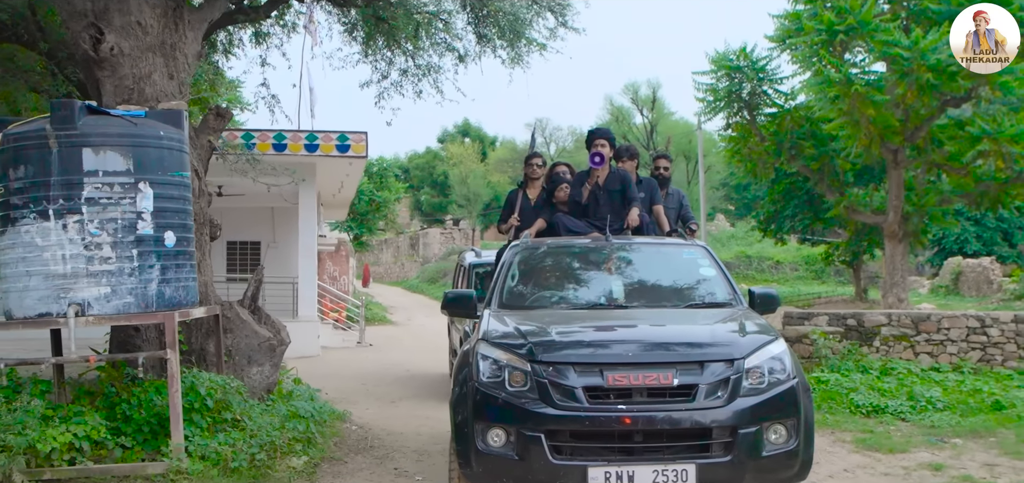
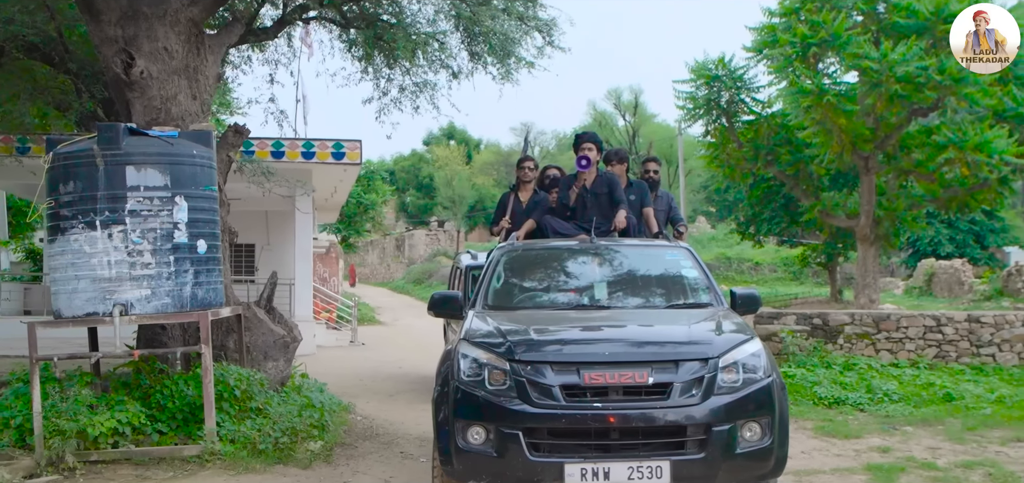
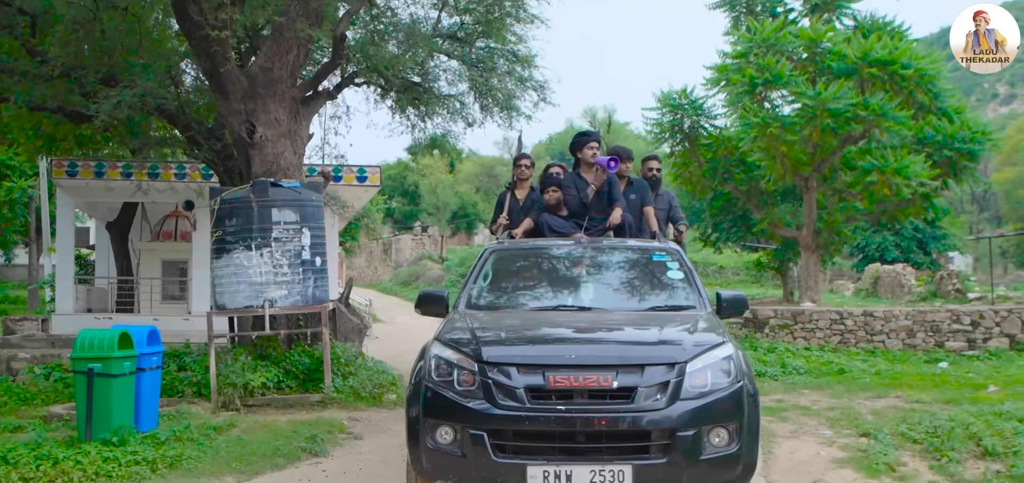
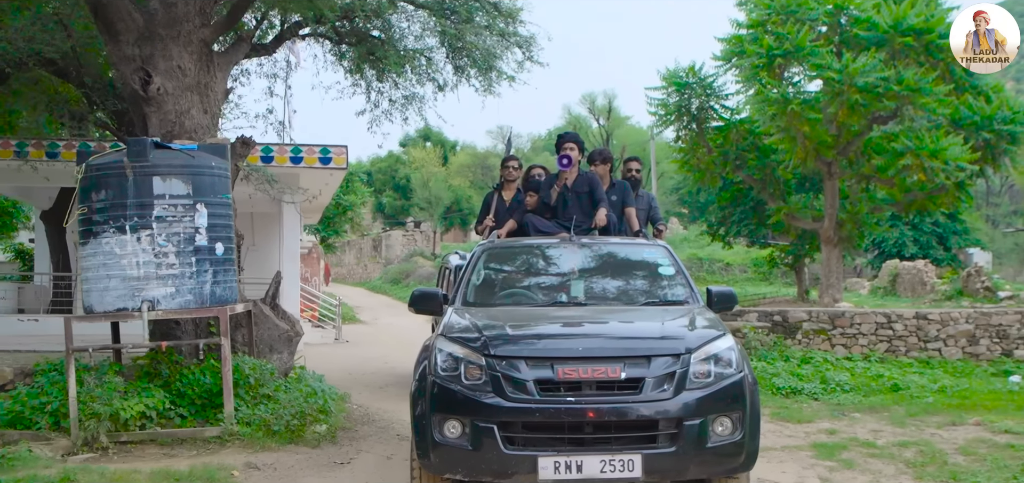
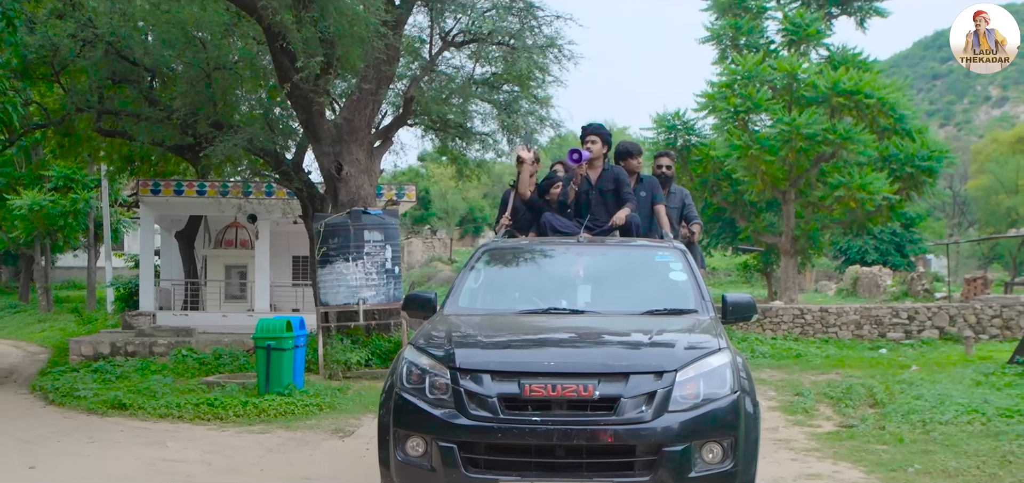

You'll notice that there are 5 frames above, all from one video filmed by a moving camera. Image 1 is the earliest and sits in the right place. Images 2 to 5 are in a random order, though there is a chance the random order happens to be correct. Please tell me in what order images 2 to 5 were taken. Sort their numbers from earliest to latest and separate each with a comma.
2, 4, 3, 5
